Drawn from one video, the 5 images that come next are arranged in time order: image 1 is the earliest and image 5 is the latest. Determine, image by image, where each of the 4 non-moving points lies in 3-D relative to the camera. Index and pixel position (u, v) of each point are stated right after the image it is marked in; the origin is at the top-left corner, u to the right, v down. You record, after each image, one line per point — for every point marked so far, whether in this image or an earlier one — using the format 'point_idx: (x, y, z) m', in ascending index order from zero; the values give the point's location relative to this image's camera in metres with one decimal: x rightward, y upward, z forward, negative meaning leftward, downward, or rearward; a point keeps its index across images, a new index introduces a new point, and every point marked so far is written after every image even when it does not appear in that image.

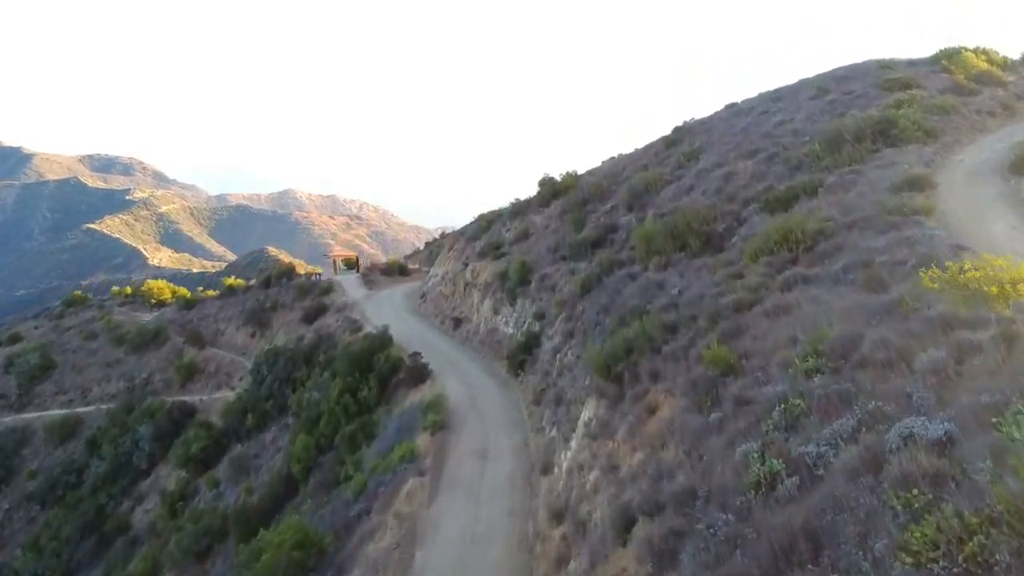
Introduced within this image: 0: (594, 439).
0: (+1.6, -3.0, +13.4) m
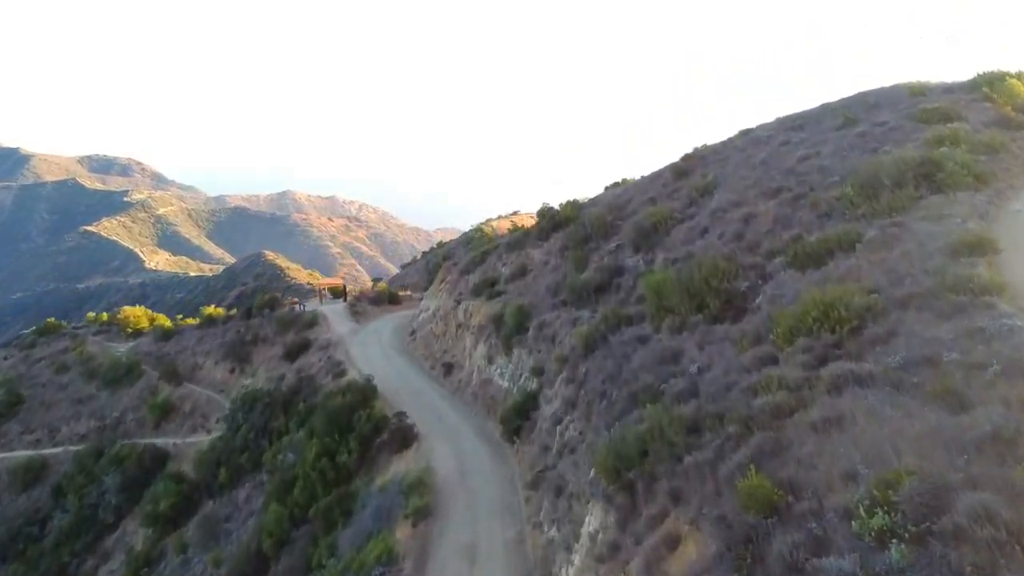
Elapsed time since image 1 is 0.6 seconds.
0: (+1.5, -4.5, +11.2) m
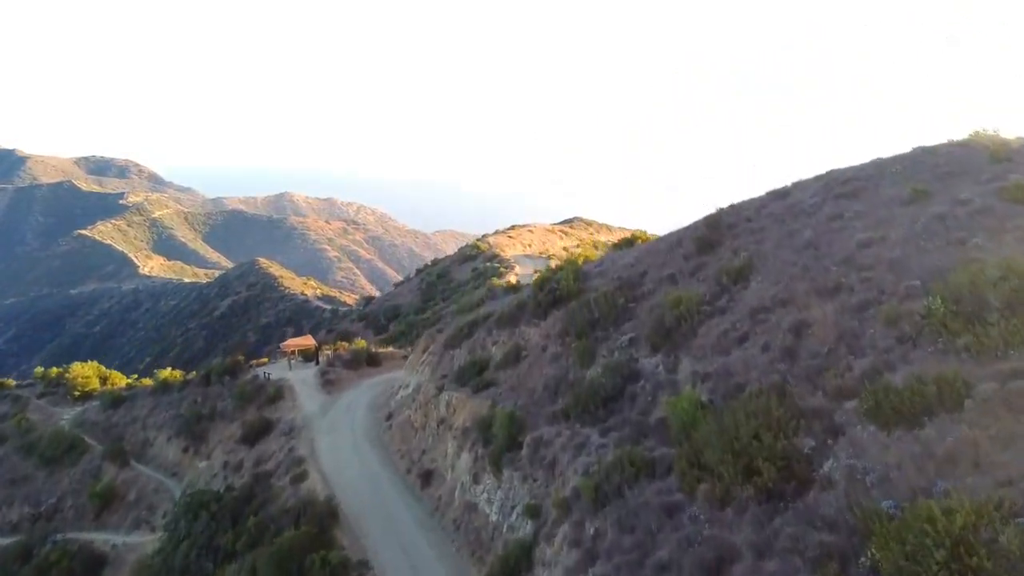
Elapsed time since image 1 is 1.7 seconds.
0: (+1.2, -7.3, +7.2) m
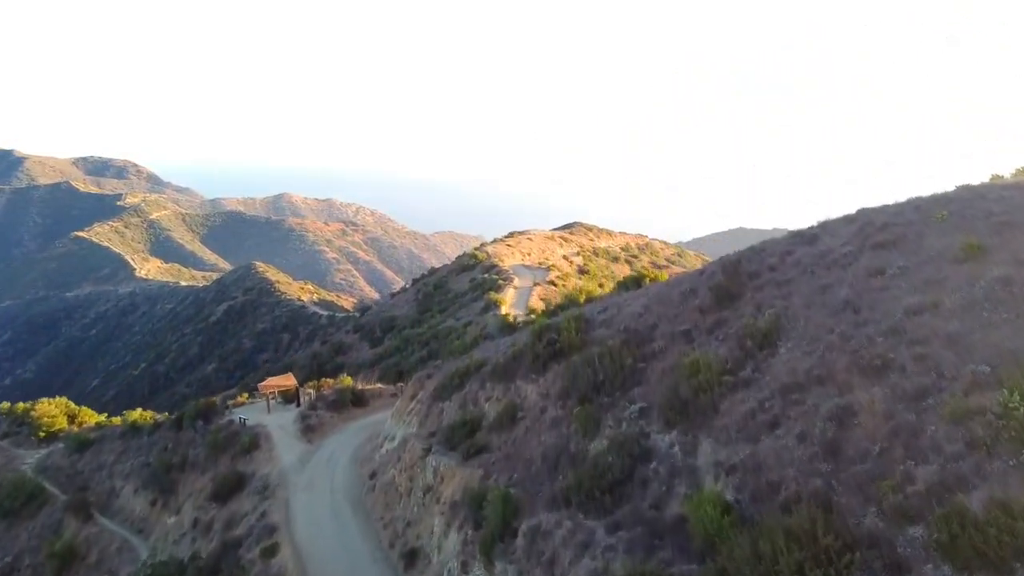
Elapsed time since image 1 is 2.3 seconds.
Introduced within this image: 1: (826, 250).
0: (+1.1, -8.8, +5.0) m
1: (+8.1, +1.0, +17.7) m
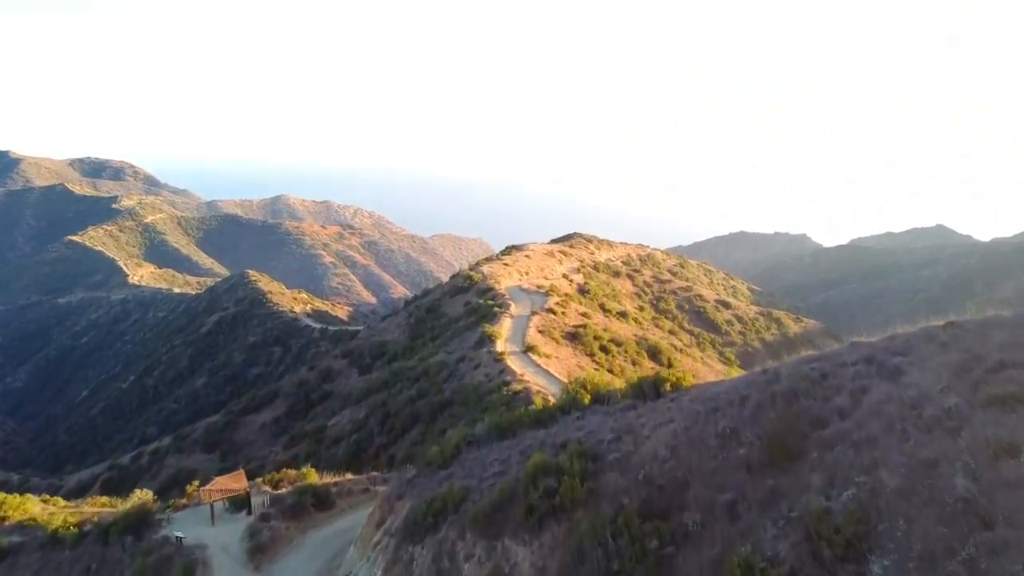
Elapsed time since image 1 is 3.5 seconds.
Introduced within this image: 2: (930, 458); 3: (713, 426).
0: (+0.8, -11.8, +0.5) m
1: (+7.8, -2.0, +13.2) m
2: (+7.2, -2.9, +11.9) m
3: (+4.6, -3.1, +15.4) m
